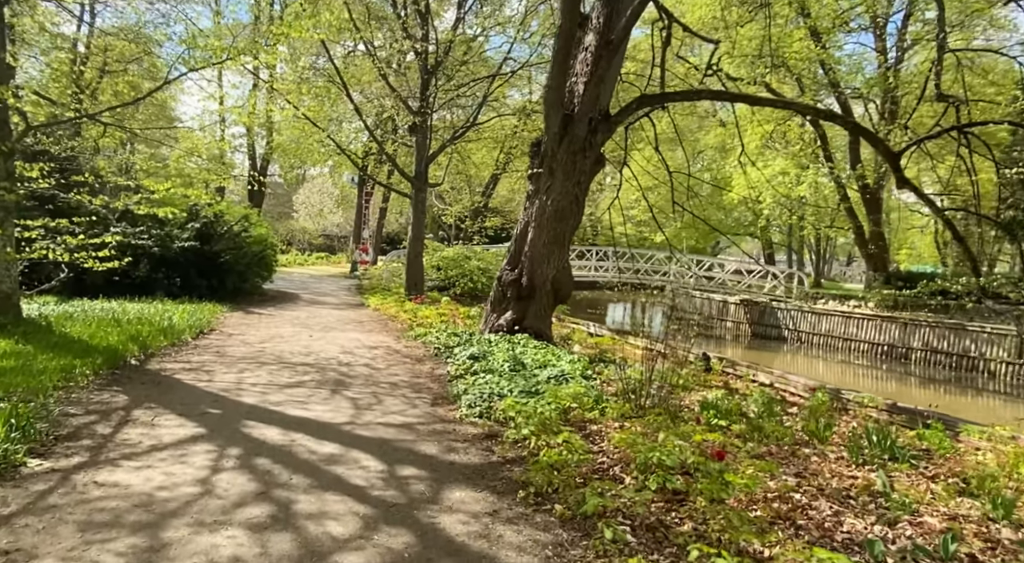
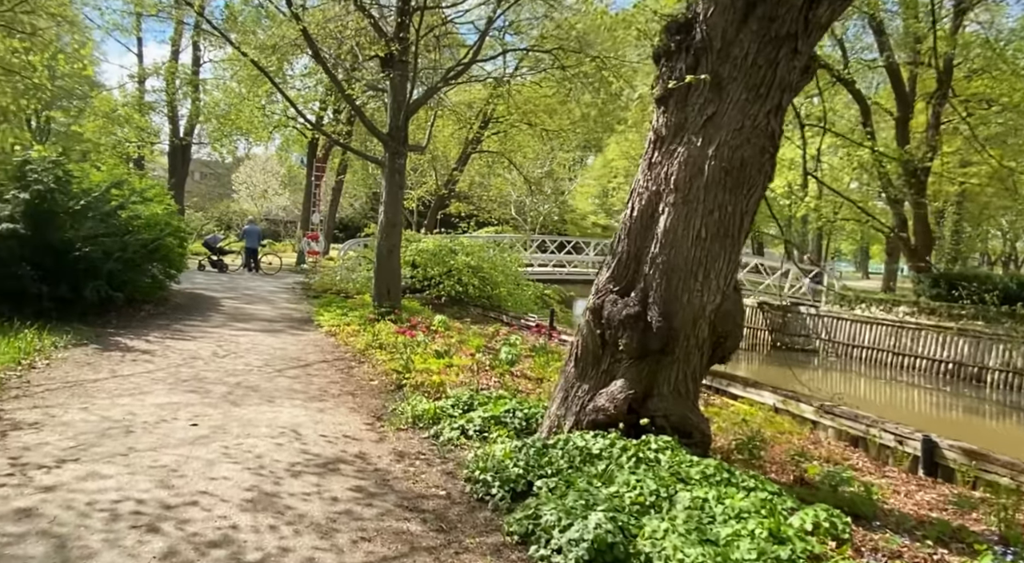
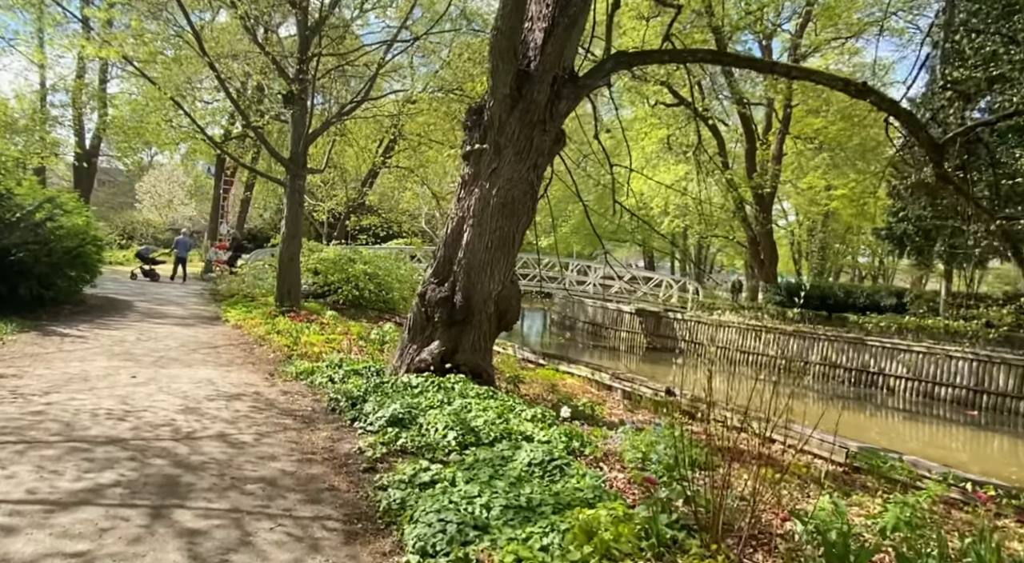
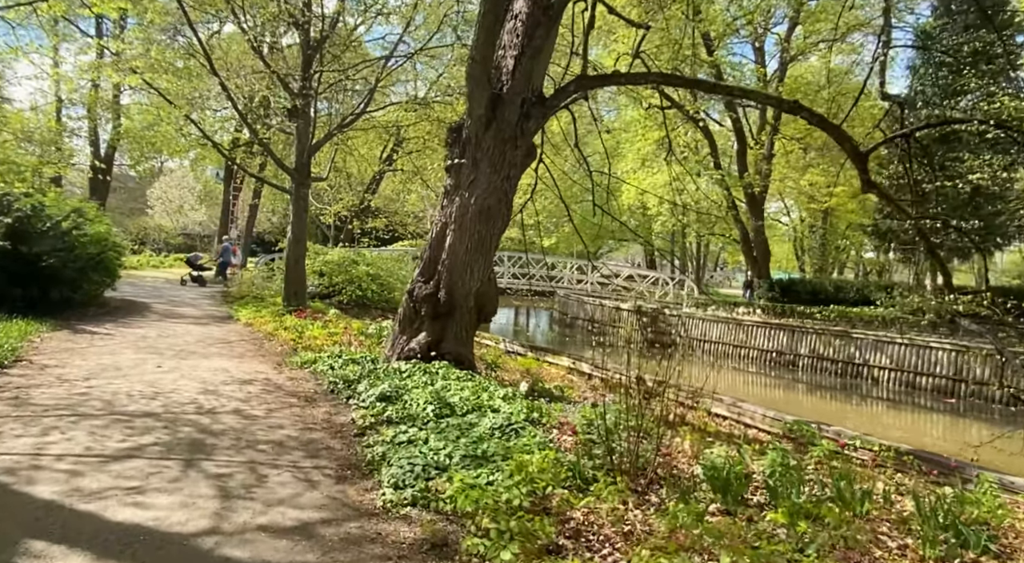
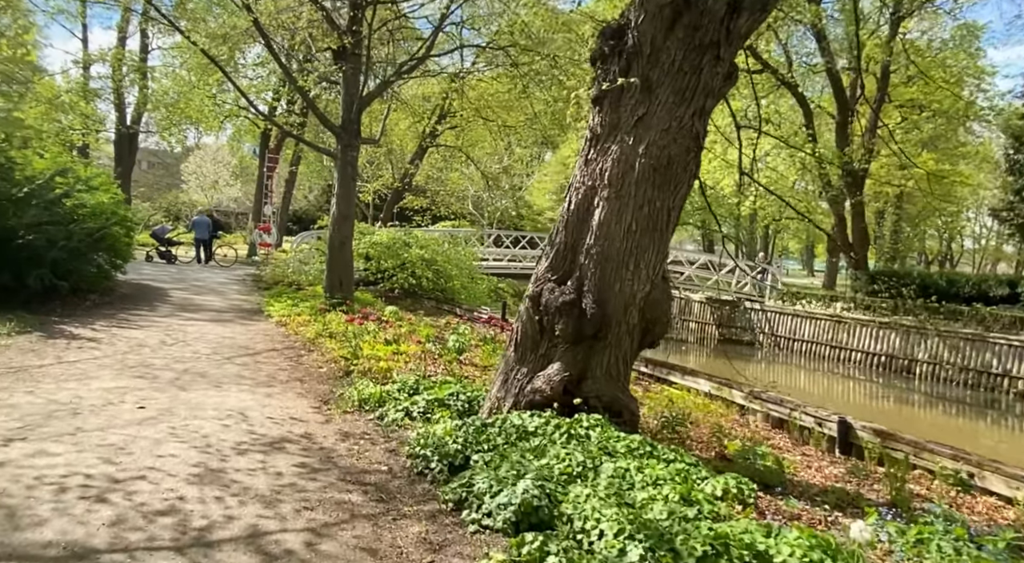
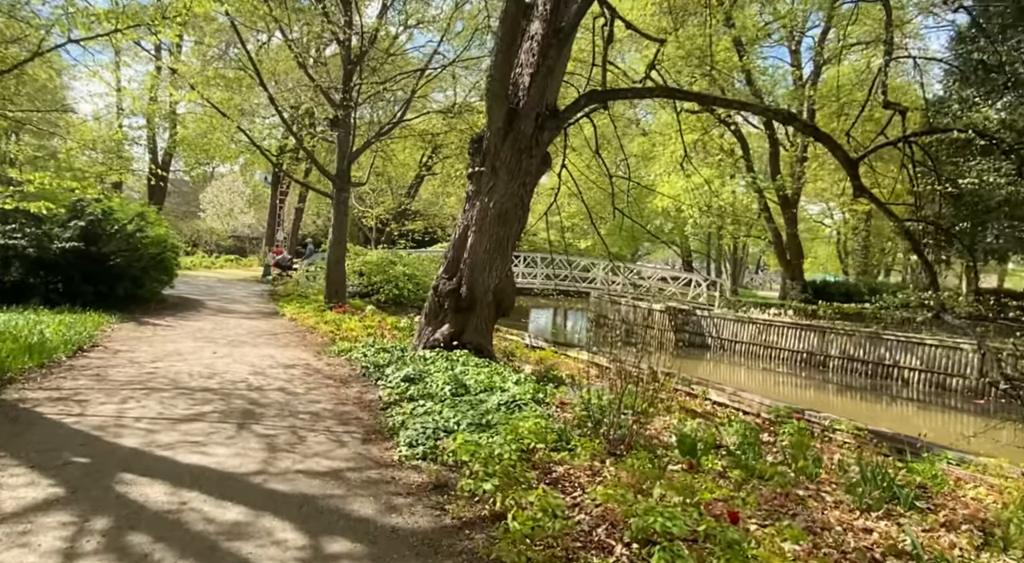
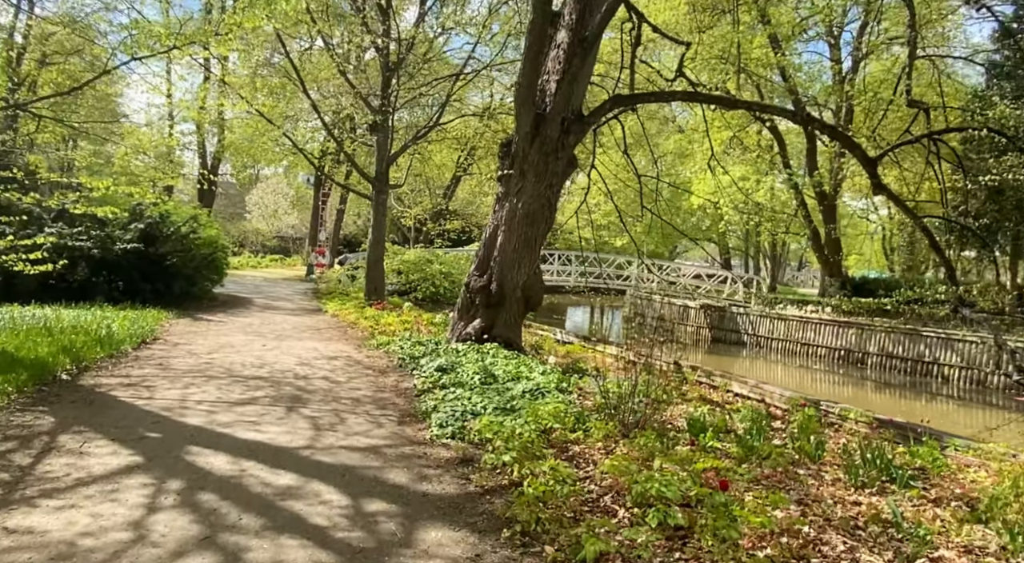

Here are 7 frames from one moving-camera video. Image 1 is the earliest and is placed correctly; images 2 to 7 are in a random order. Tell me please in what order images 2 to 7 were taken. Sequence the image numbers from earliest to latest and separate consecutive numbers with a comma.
7, 6, 4, 3, 5, 2
